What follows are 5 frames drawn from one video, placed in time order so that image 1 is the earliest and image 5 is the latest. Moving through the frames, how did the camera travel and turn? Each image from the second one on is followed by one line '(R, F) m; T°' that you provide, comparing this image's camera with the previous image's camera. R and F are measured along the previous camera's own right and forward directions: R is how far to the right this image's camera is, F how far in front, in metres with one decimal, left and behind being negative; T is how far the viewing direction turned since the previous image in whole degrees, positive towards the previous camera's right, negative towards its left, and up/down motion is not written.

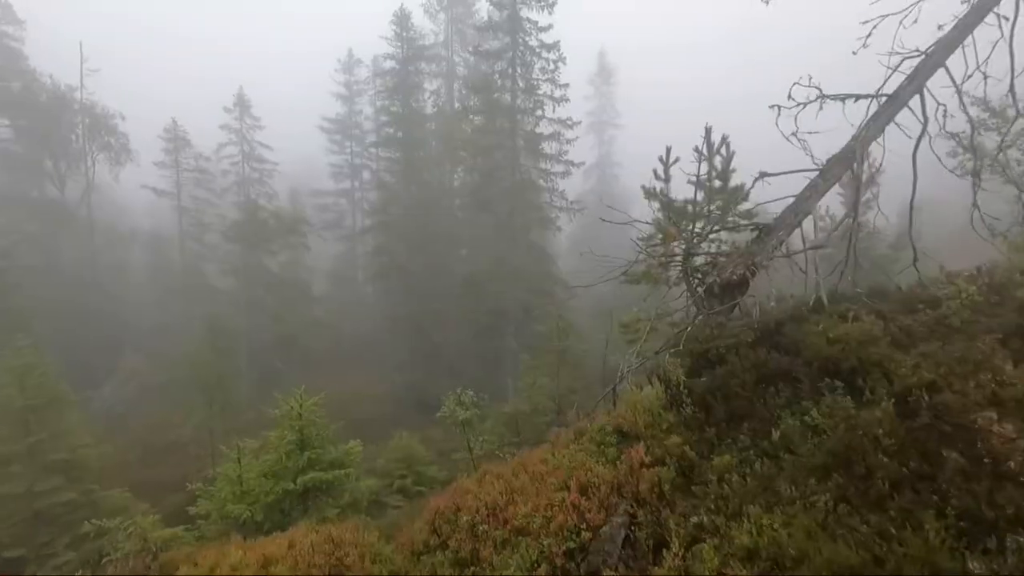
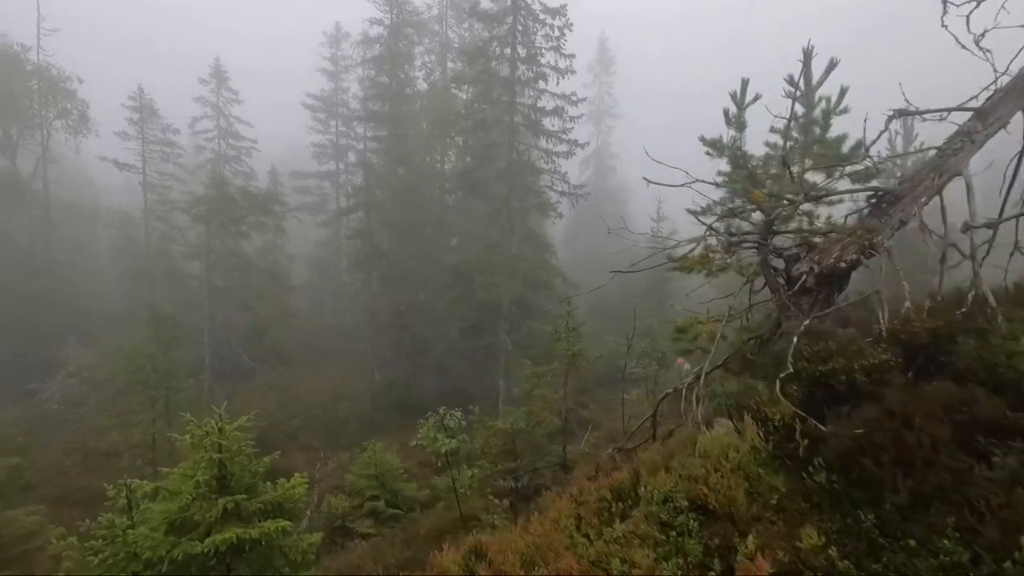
(-0.1, +1.8) m; +1°
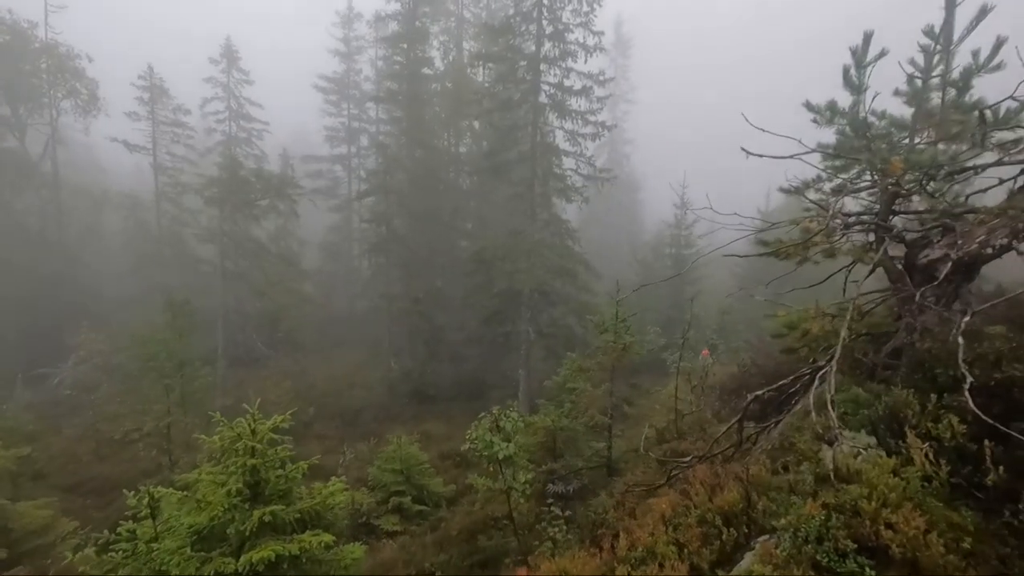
(-0.5, +0.6) m; -1°
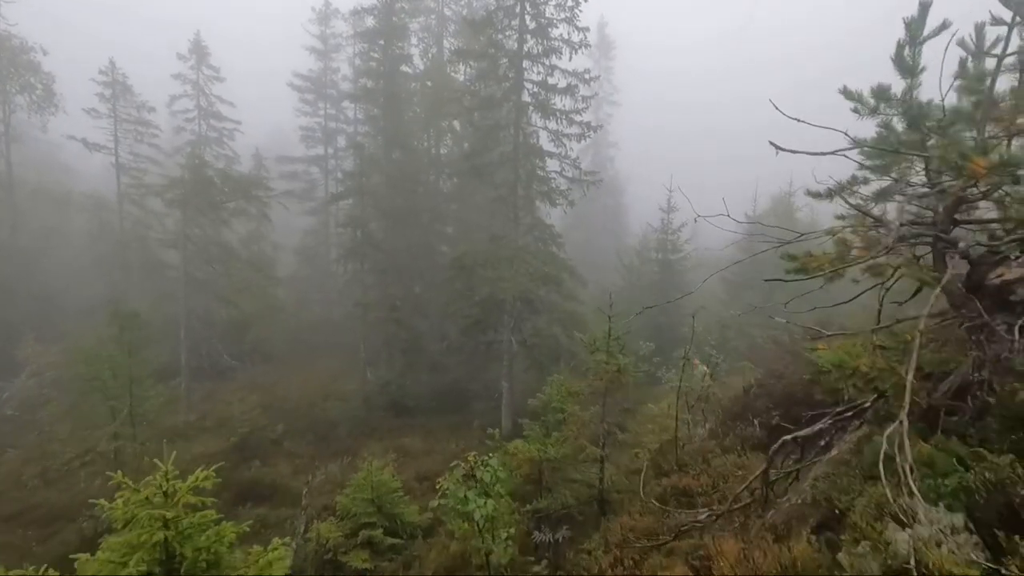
(0.0, +0.8) m; +2°
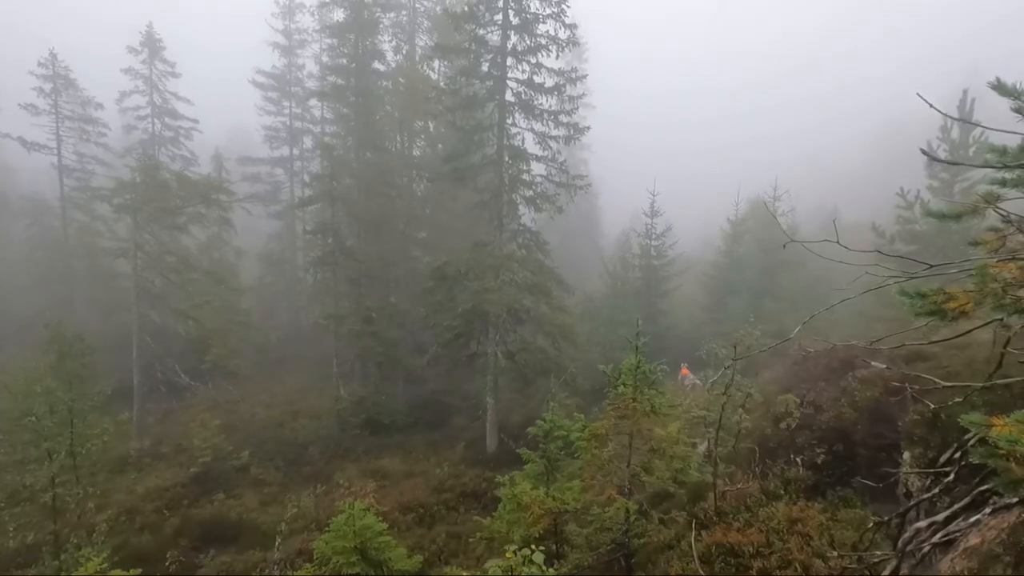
(-0.5, +0.9) m; +3°
